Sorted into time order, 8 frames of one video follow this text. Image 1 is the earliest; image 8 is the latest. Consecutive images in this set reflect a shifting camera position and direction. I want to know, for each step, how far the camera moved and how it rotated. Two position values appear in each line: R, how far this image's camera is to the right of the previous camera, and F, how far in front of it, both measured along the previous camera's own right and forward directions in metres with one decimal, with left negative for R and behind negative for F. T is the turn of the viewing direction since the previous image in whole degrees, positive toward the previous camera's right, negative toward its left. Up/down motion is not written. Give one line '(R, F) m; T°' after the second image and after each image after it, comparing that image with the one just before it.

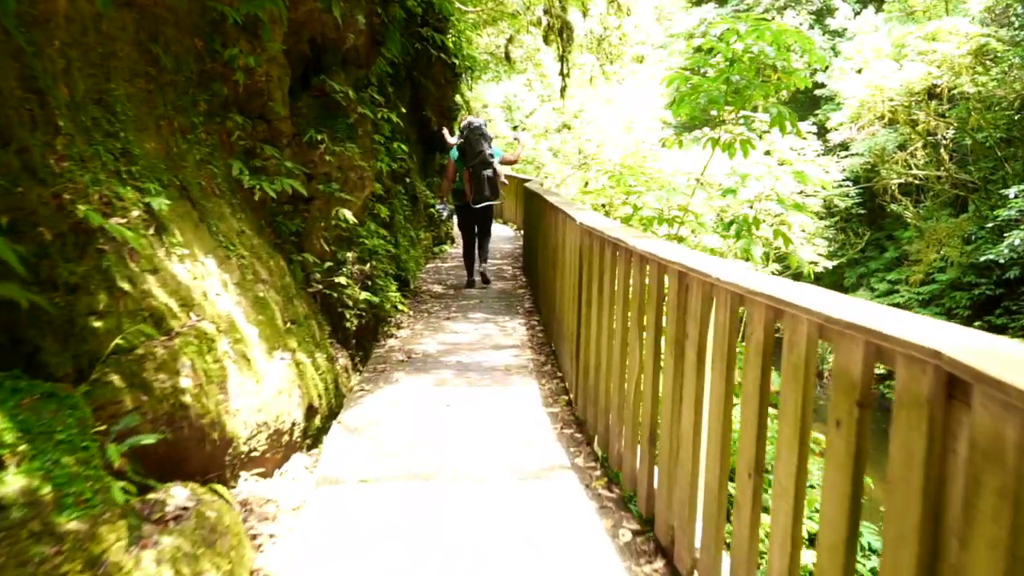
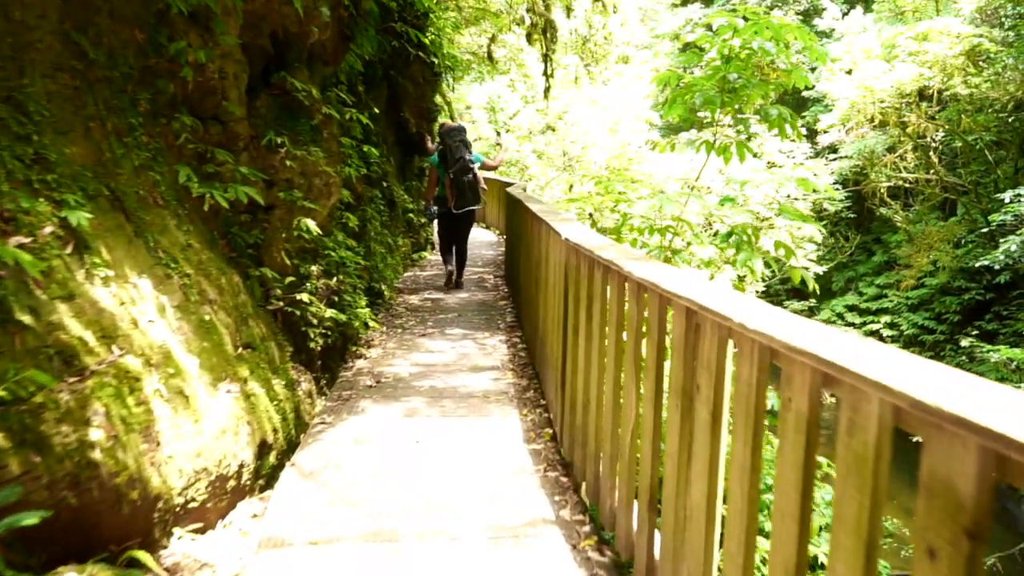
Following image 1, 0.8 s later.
(0.0, +0.4) m; +1°
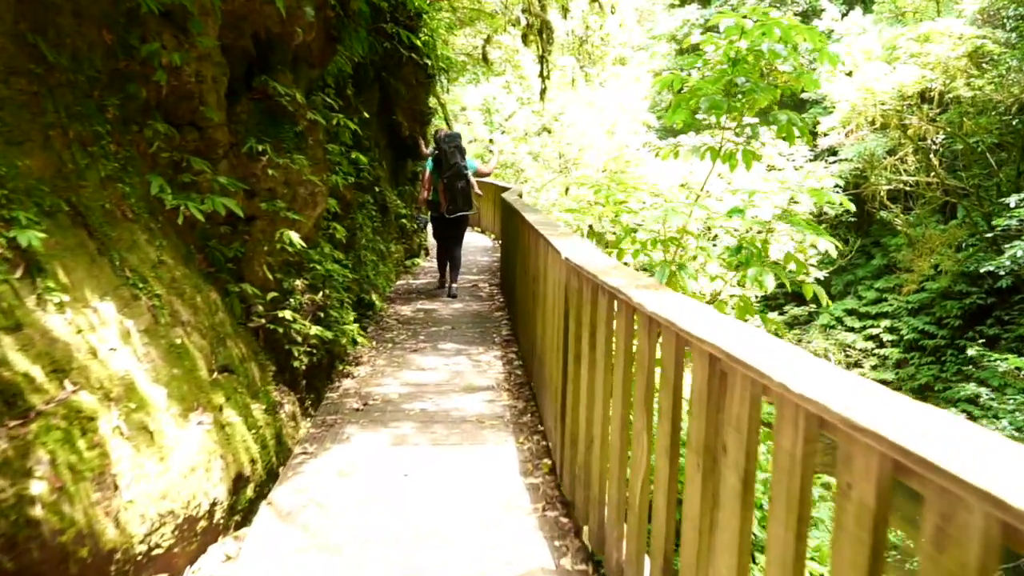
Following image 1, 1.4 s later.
(0.0, +0.2) m; 0°
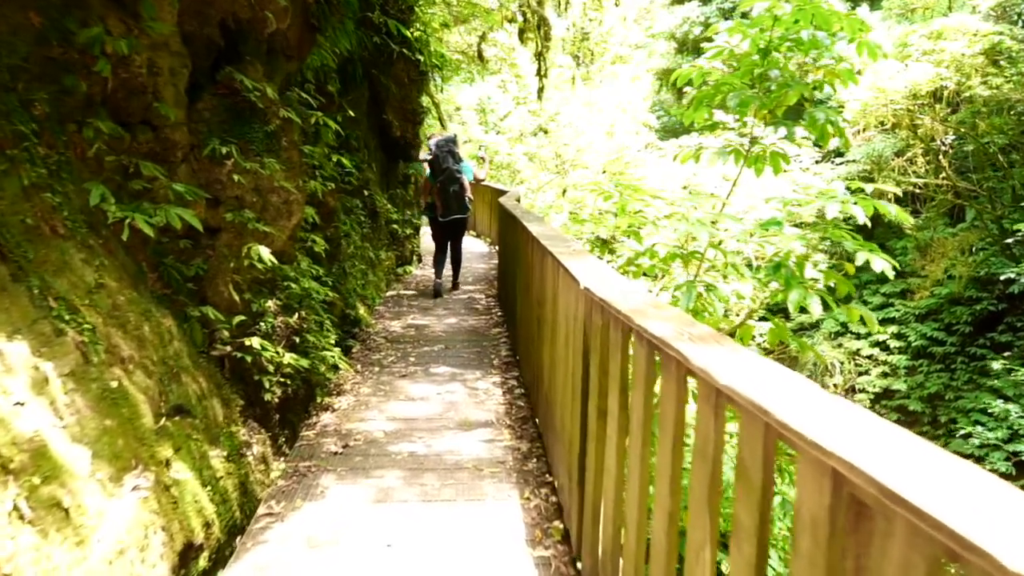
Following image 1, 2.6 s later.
(0.0, +0.5) m; 0°
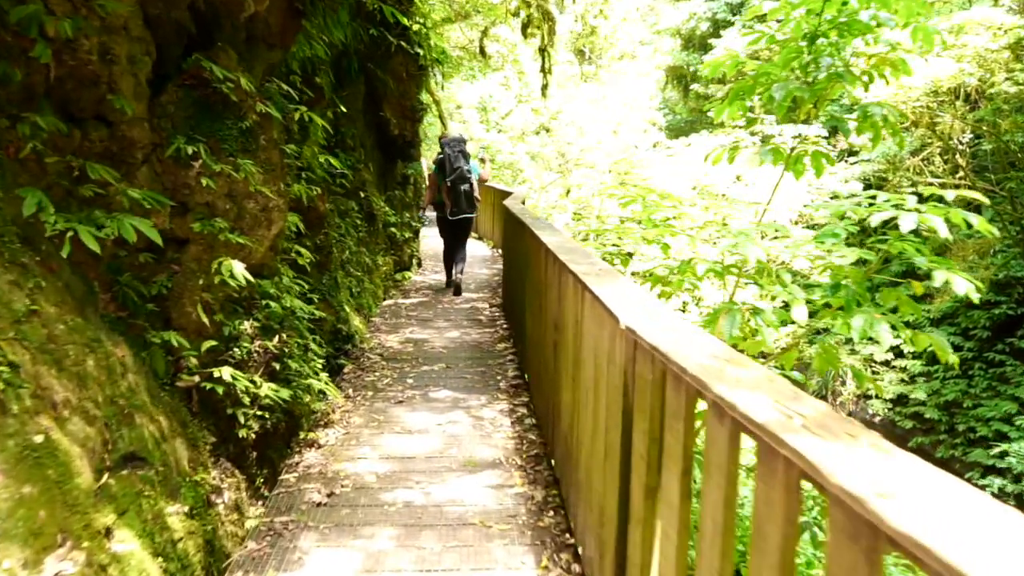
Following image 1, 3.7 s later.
(0.0, +0.5) m; 0°
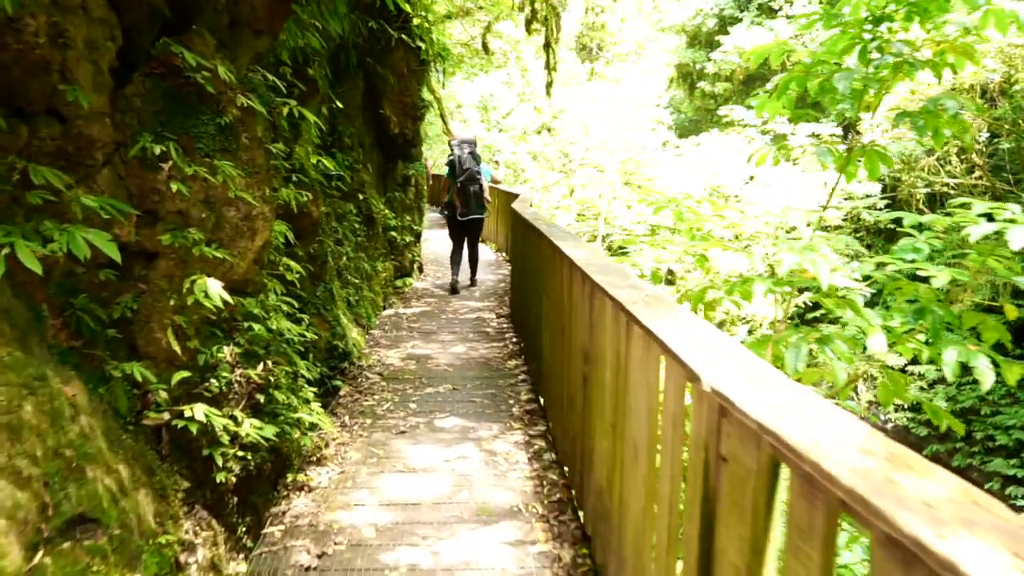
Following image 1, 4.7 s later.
(-0.1, +0.4) m; 0°
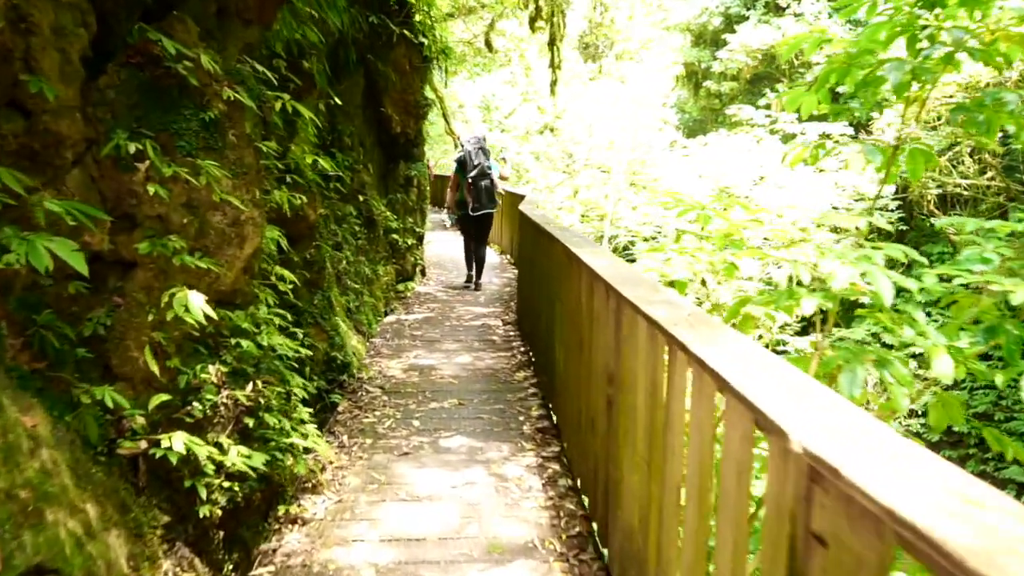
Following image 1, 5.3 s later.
(0.0, +0.3) m; 0°
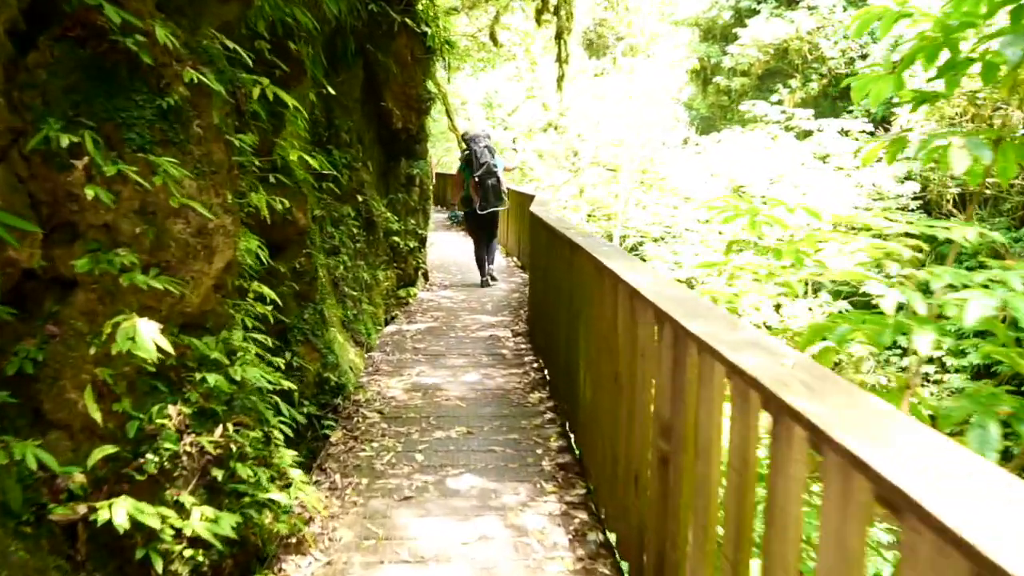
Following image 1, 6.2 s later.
(-0.1, +0.5) m; 0°
